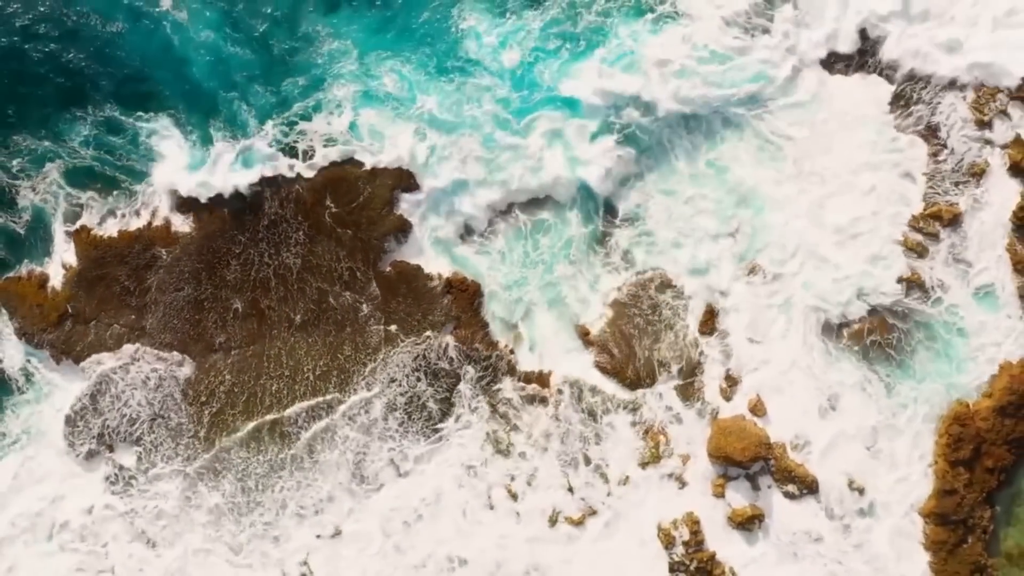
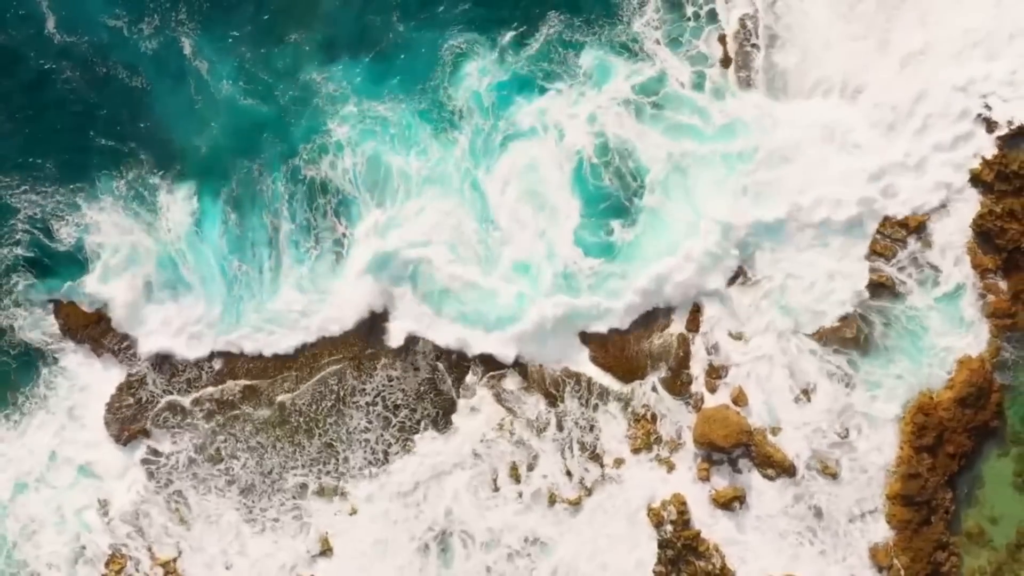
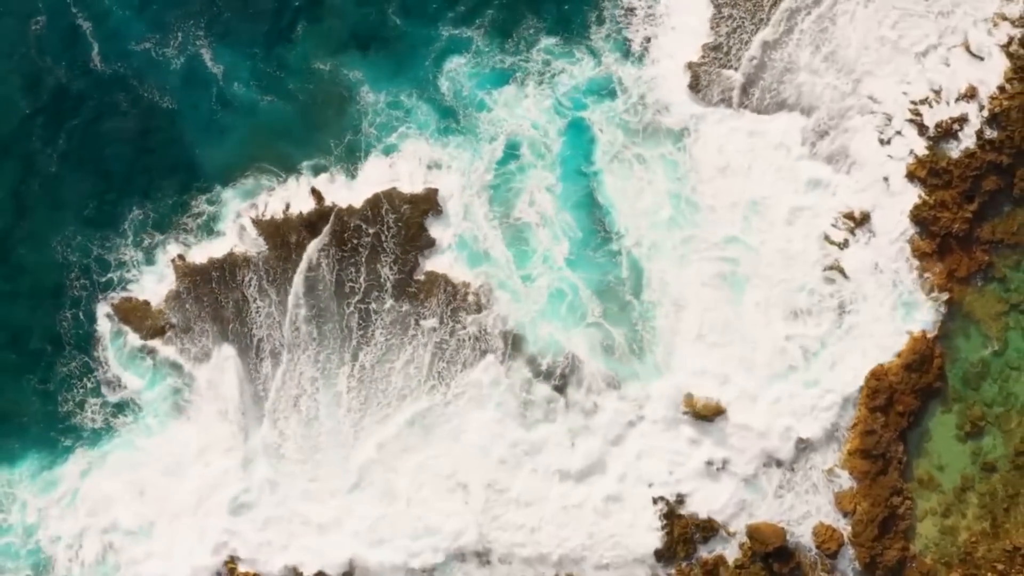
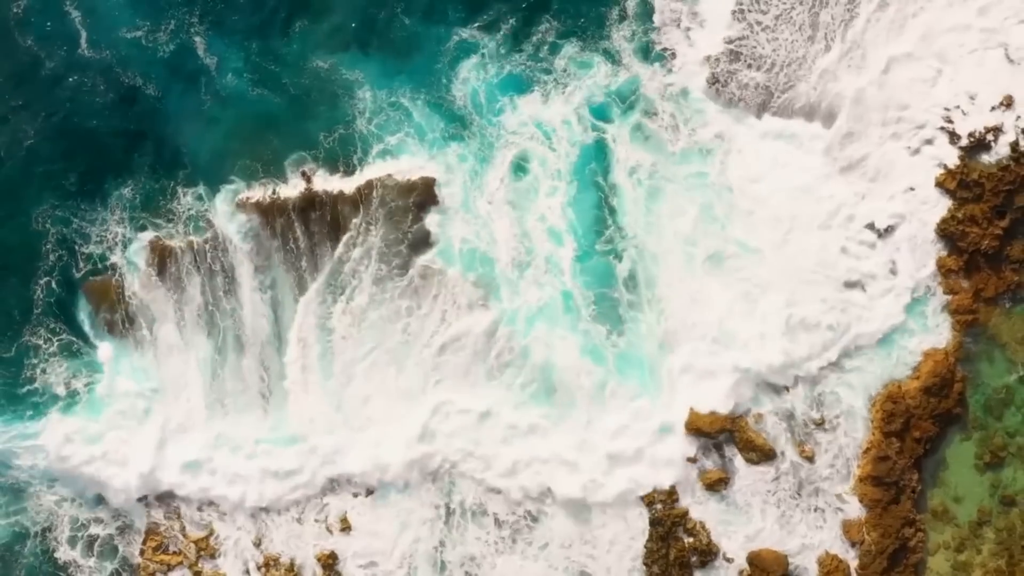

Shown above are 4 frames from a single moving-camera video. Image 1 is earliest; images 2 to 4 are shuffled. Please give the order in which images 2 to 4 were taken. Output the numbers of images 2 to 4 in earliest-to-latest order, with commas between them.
2, 4, 3
